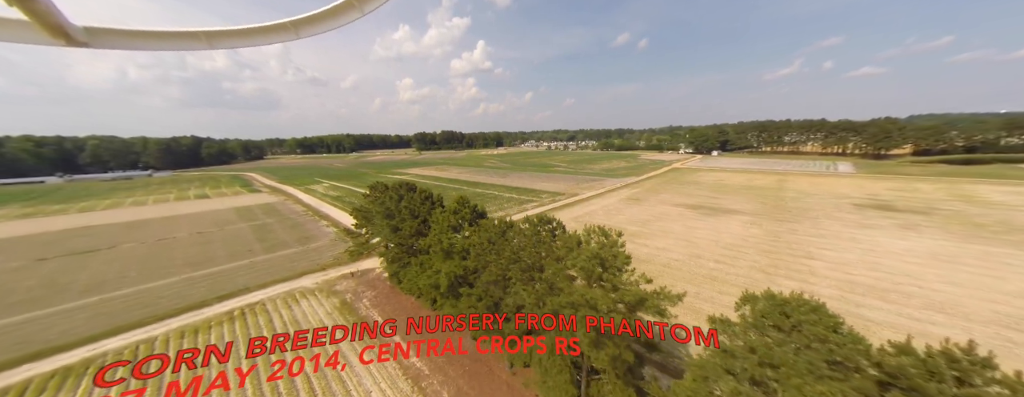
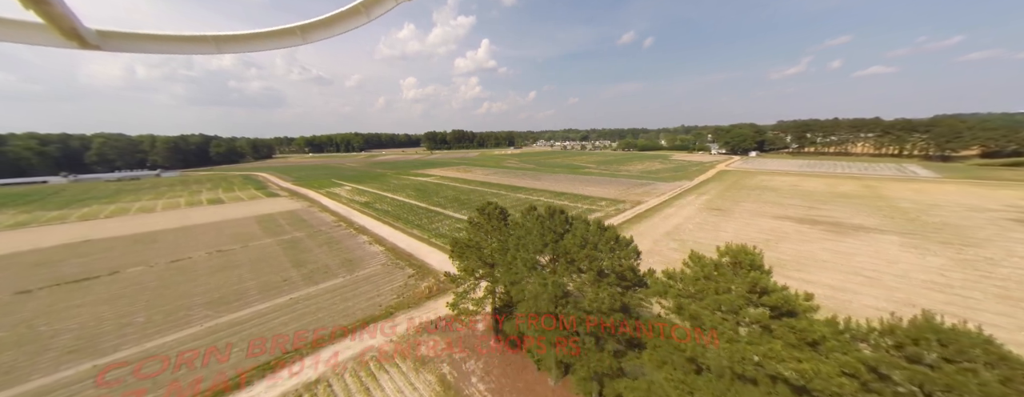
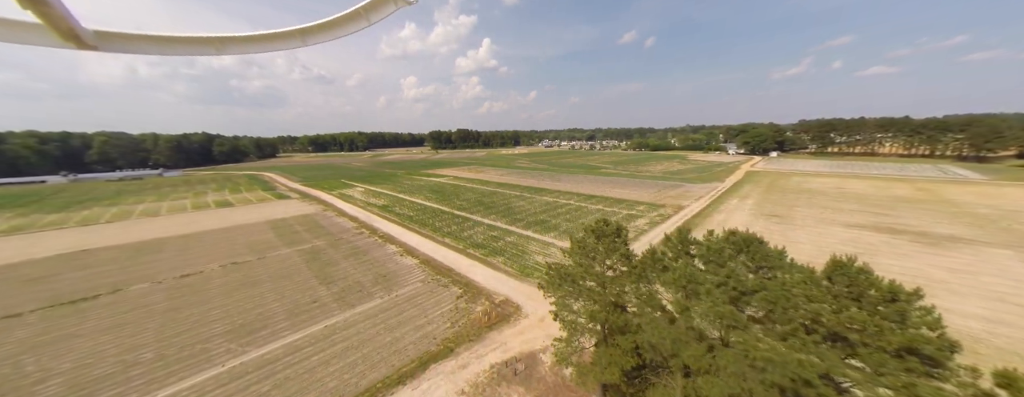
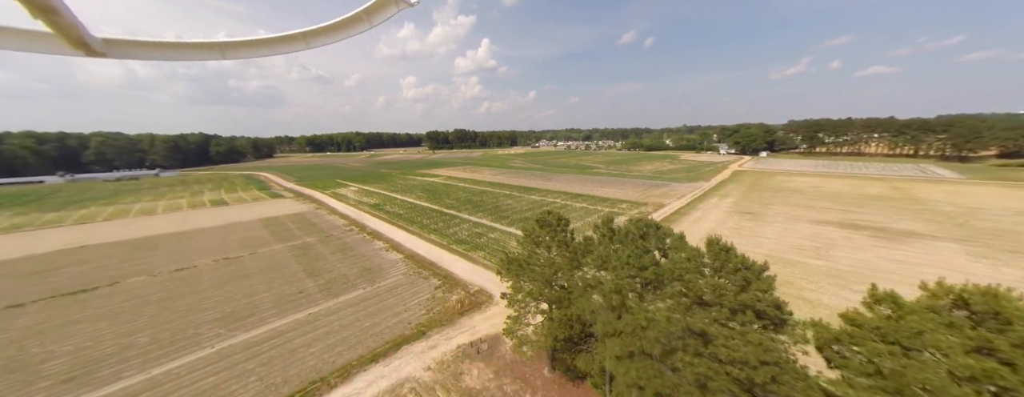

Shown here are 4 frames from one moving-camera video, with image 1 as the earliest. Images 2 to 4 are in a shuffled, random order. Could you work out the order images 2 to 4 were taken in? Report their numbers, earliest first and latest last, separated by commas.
2, 4, 3
